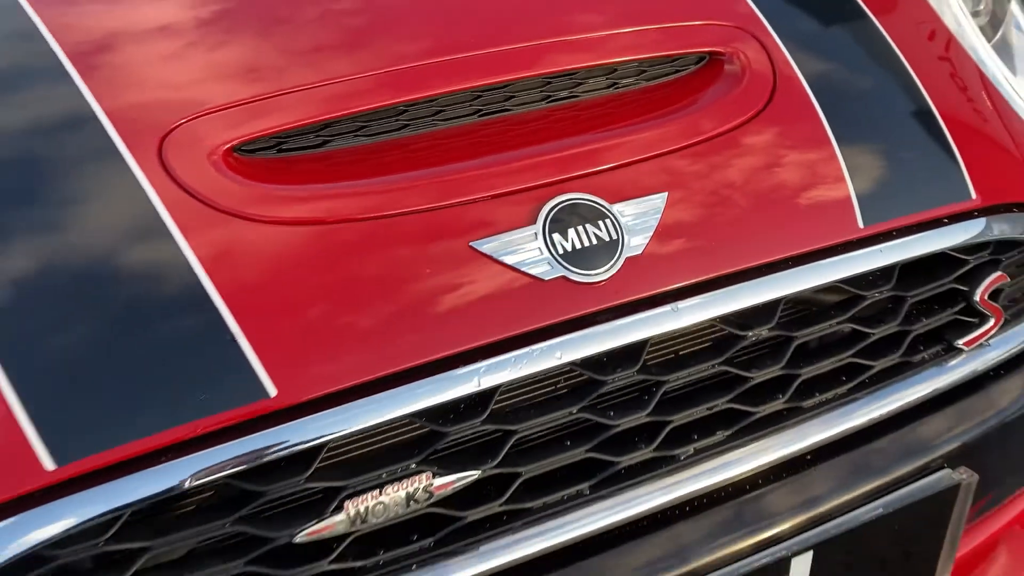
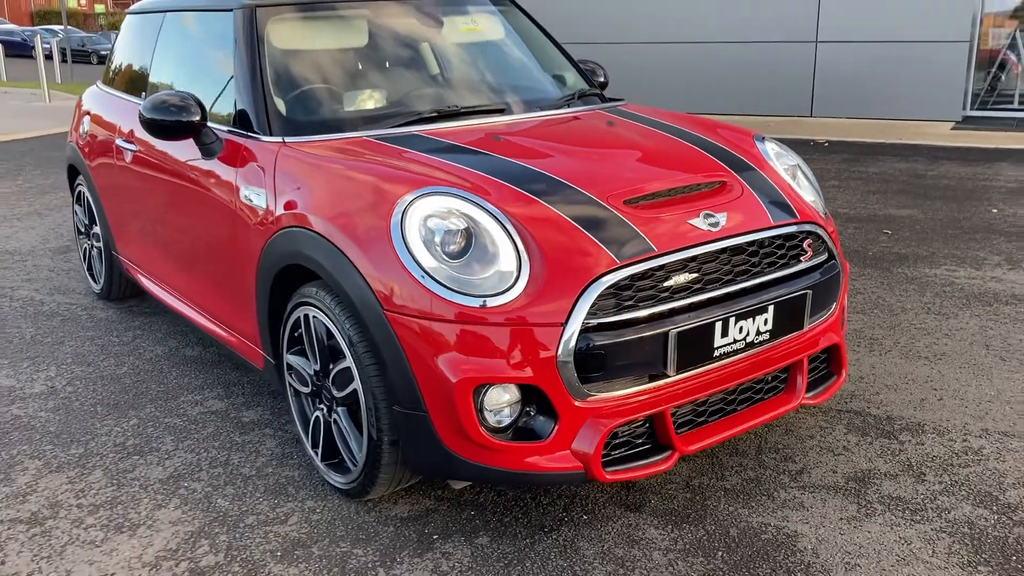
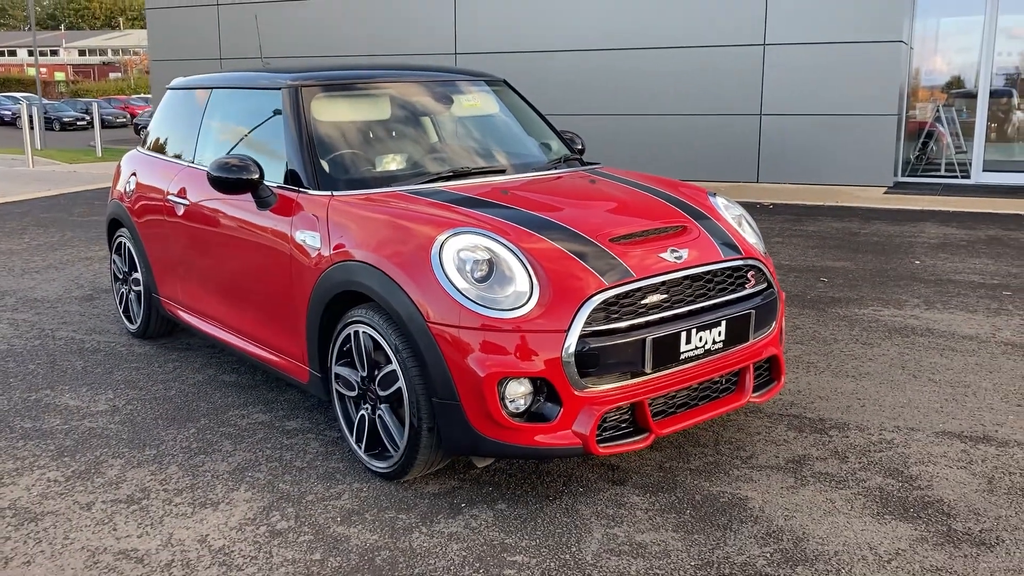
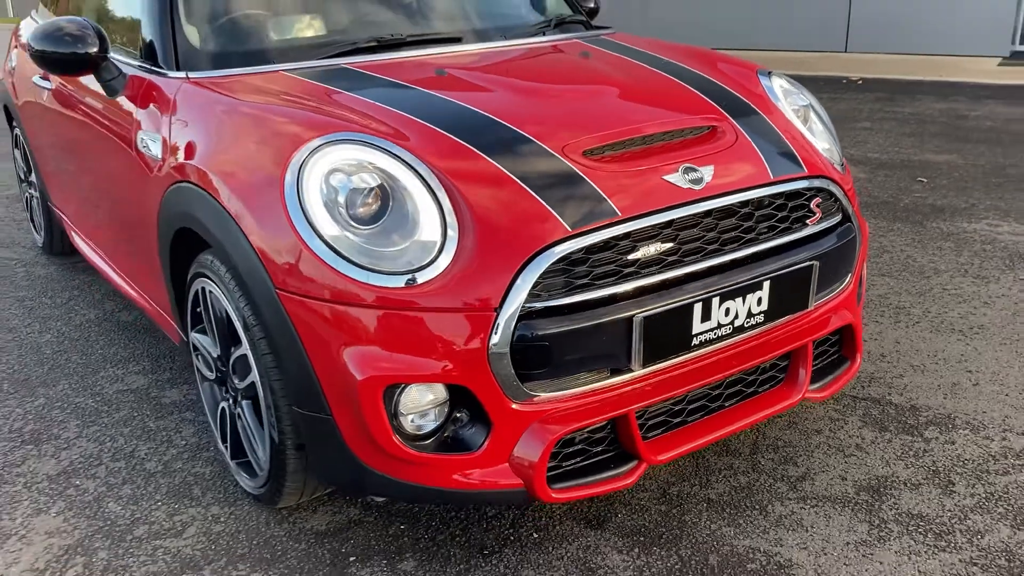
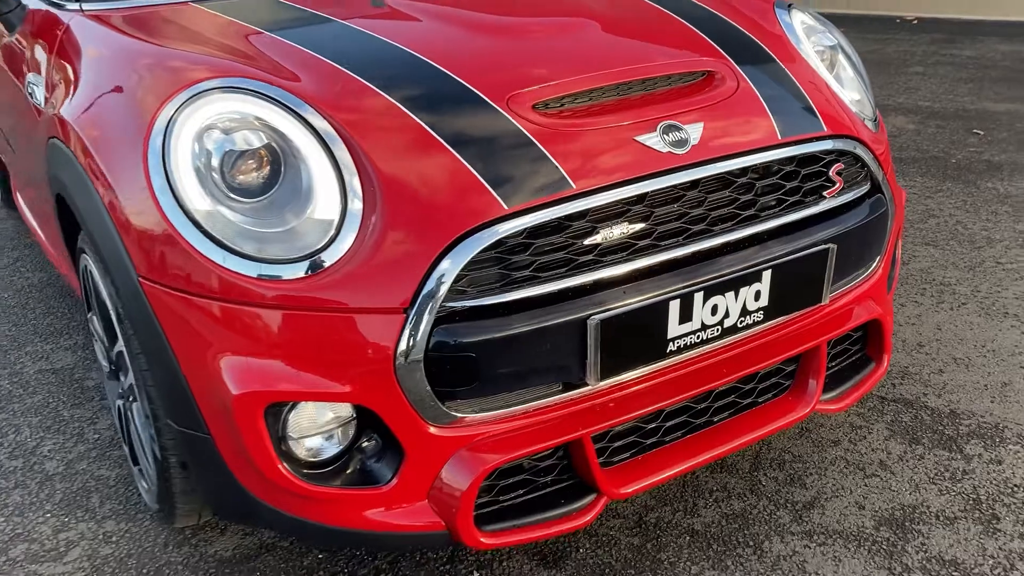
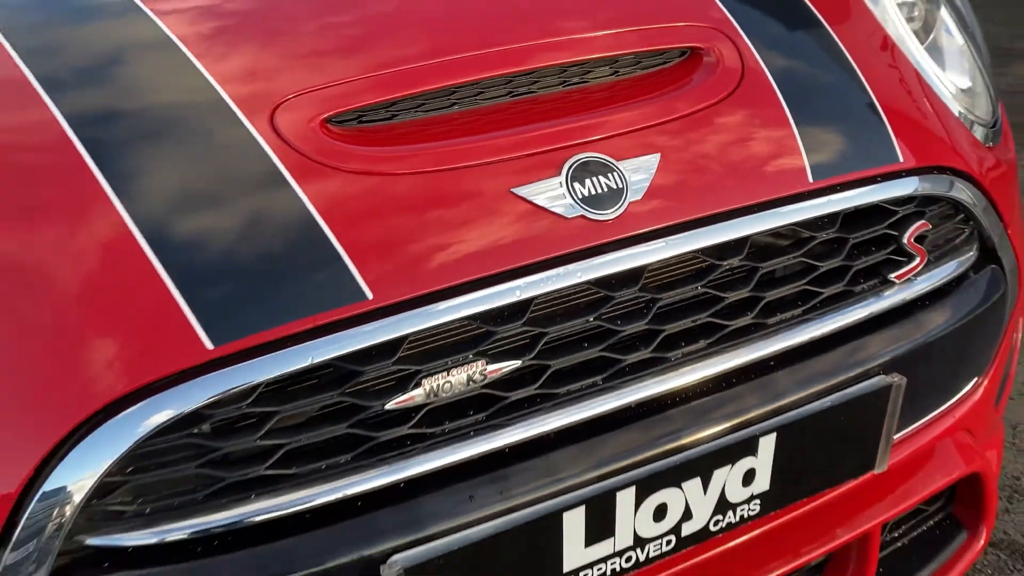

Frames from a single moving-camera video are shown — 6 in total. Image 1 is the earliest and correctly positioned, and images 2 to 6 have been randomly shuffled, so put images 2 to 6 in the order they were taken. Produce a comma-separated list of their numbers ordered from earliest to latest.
6, 5, 4, 2, 3
